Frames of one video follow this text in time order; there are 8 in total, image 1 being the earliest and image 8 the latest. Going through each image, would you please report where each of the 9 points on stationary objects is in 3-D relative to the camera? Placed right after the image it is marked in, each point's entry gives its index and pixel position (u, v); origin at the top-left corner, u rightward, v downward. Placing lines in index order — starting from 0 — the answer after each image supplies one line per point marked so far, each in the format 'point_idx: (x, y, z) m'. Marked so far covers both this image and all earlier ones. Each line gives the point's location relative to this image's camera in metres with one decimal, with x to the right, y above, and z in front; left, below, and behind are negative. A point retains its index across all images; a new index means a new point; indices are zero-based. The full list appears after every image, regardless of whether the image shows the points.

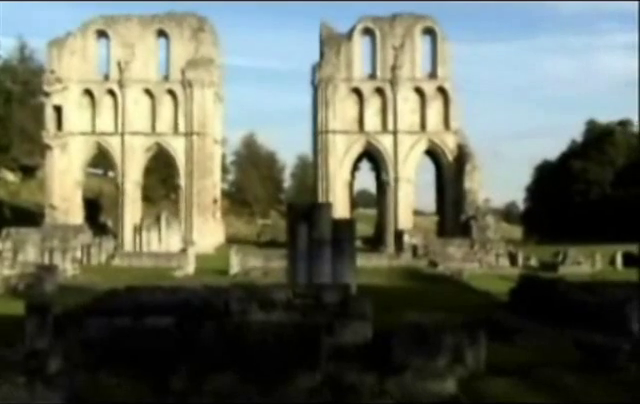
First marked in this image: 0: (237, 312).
0: (-1.8, -2.4, +18.0) m
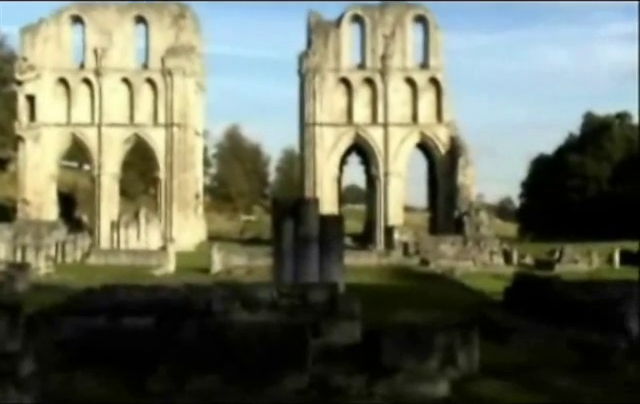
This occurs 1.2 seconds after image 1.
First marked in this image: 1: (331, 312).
0: (-2.1, -2.3, +17.2) m
1: (+0.2, -2.3, +17.5) m
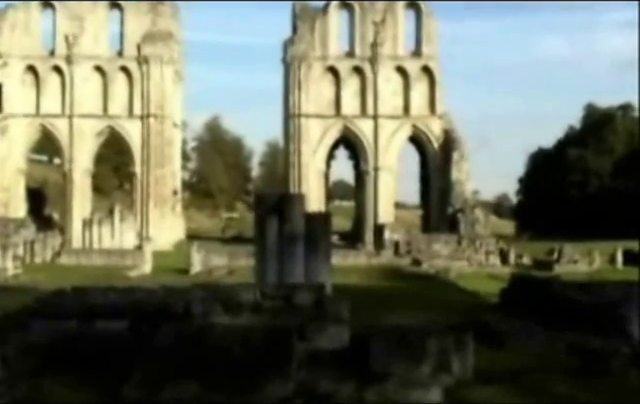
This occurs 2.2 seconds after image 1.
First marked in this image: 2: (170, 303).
0: (-2.4, -2.2, +16.2) m
1: (0.0, -2.3, +16.5) m
2: (-3.1, -2.1, +16.8) m
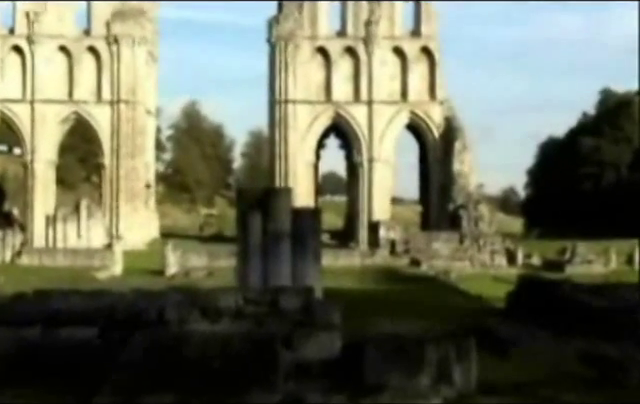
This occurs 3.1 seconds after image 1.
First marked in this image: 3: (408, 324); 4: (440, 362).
0: (-2.6, -2.1, +14.7) m
1: (-0.3, -2.2, +15.0) m
2: (-3.3, -2.0, +15.2) m
3: (+1.8, -2.7, +17.9) m
4: (+2.0, -2.7, +13.7) m
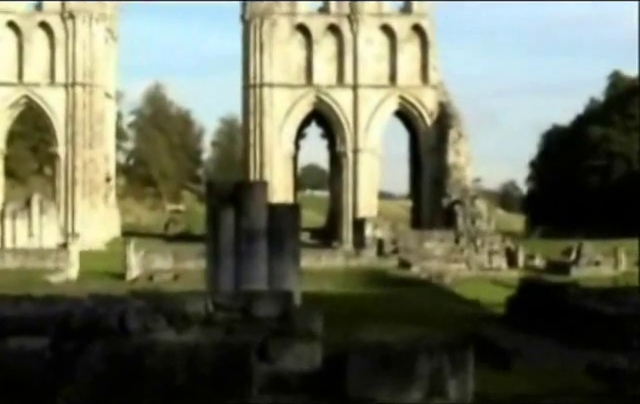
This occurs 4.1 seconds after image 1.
0: (-2.9, -2.0, +13.2) m
1: (-0.6, -2.1, +13.5) m
2: (-3.6, -1.9, +13.7) m
3: (+1.5, -2.6, +16.4) m
4: (+1.7, -2.6, +12.2) m
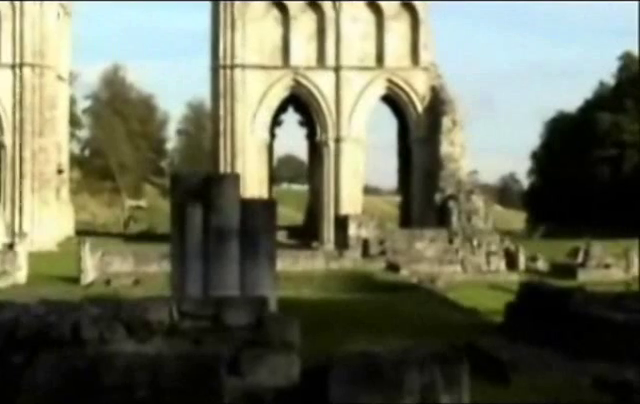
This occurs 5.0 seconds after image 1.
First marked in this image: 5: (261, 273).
0: (-3.2, -2.0, +11.8) m
1: (-0.9, -2.0, +12.1) m
2: (-3.9, -1.8, +12.3) m
3: (+1.2, -2.5, +15.0) m
4: (+1.4, -2.5, +10.8) m
5: (-1.1, -1.6, +18.4) m
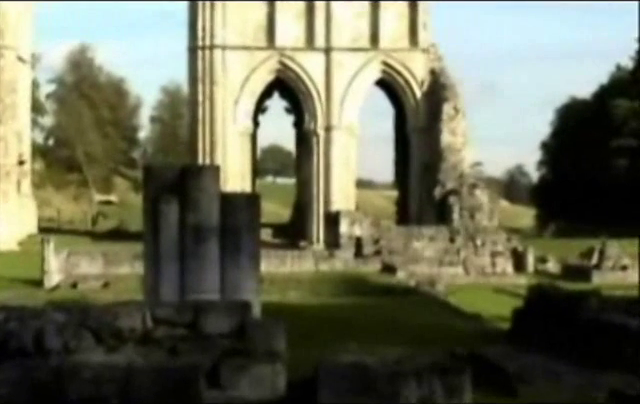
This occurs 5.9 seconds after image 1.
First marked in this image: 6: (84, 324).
0: (-3.4, -1.9, +10.7) m
1: (-1.1, -1.9, +11.0) m
2: (-4.1, -1.7, +11.2) m
3: (+1.0, -2.5, +13.9) m
4: (+1.2, -2.4, +9.7) m
5: (-1.2, -1.5, +17.3) m
6: (-3.1, -1.7, +11.1) m
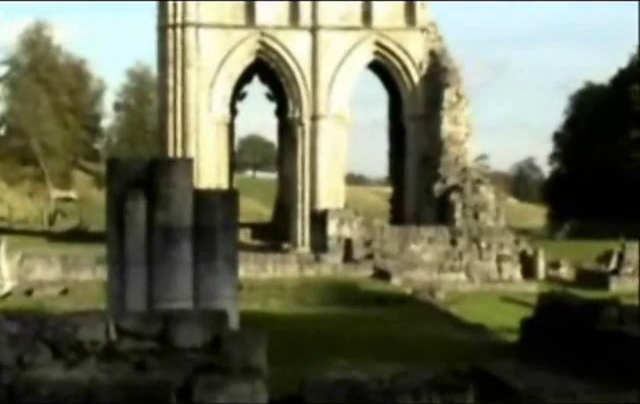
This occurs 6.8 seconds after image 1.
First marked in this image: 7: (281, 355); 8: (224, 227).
0: (-3.6, -1.8, +9.5) m
1: (-1.2, -1.9, +9.8) m
2: (-4.3, -1.7, +10.0) m
3: (+0.8, -2.5, +12.7) m
4: (+1.0, -2.4, +8.5) m
5: (-1.4, -1.5, +16.1) m
6: (-3.3, -1.6, +9.9) m
7: (-0.4, -2.5, +13.9) m
8: (-1.3, -0.7, +16.1) m
